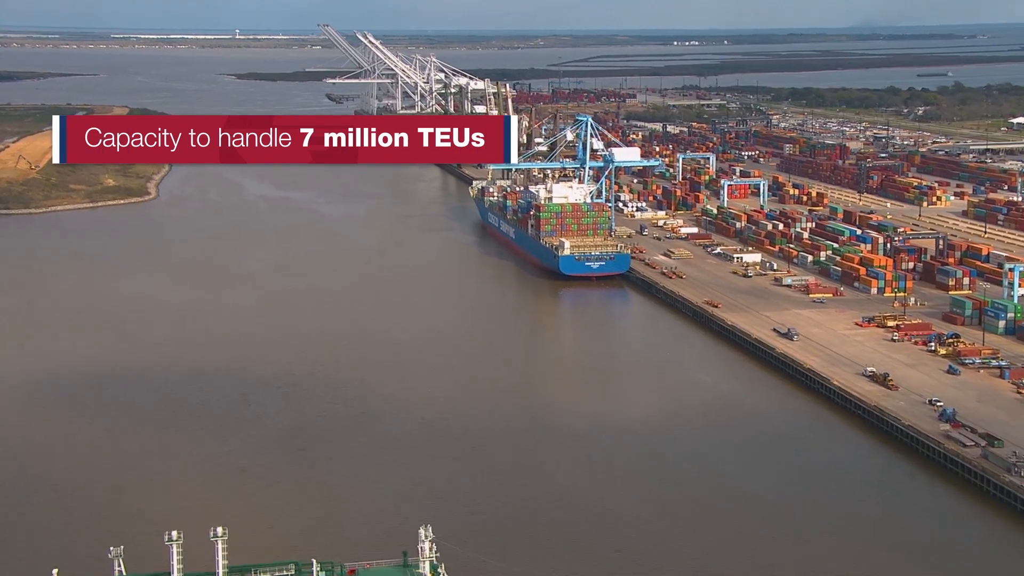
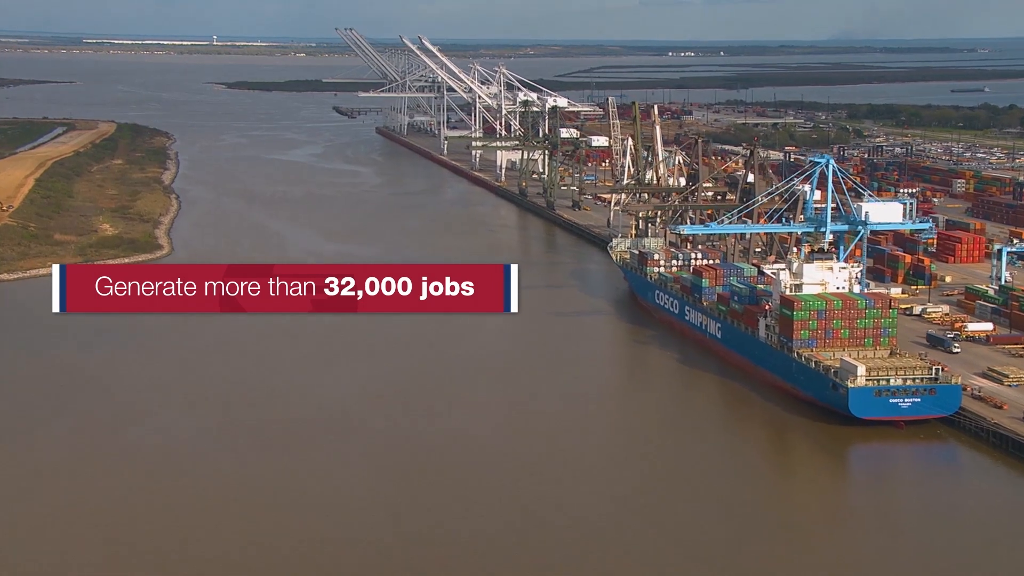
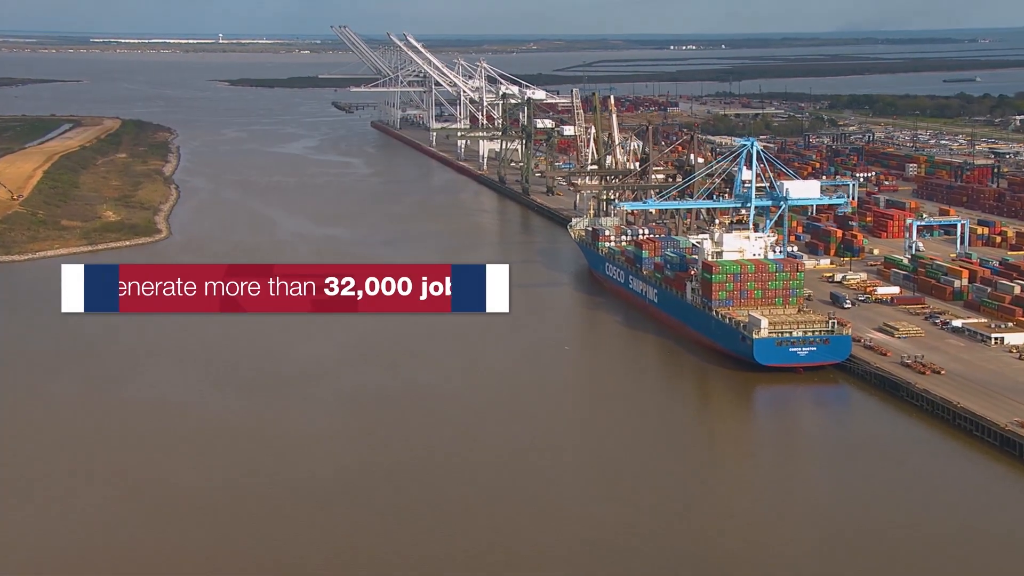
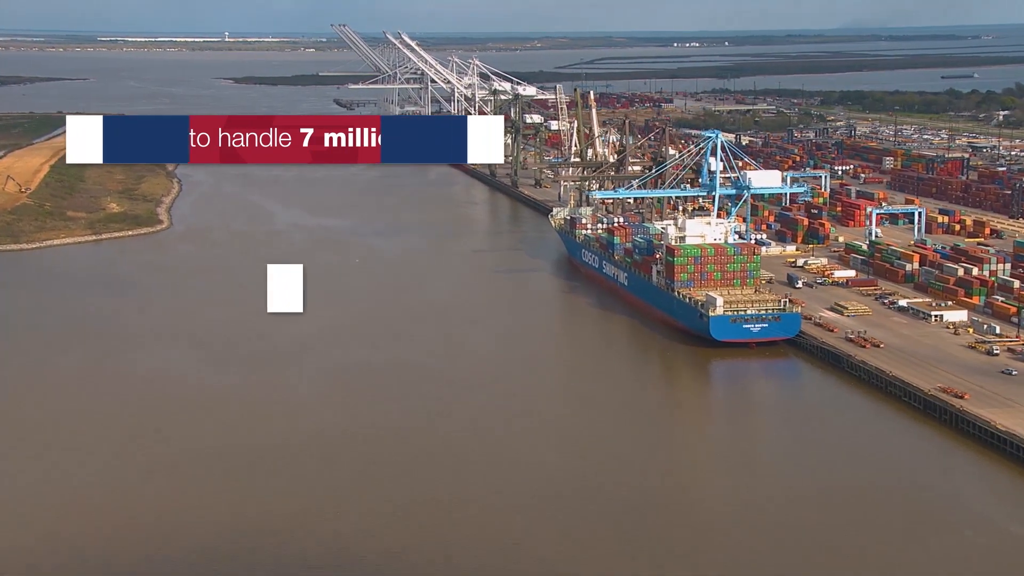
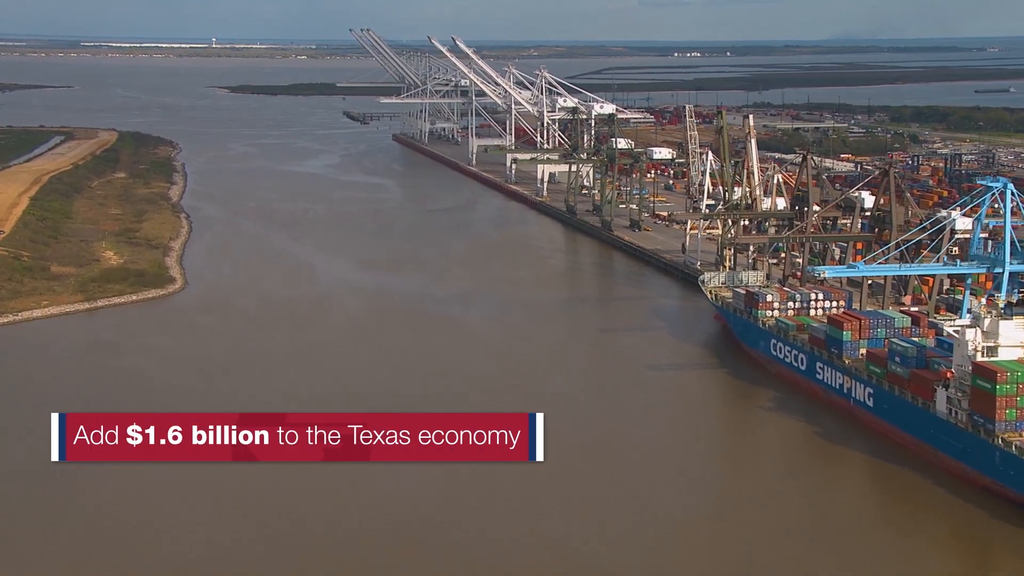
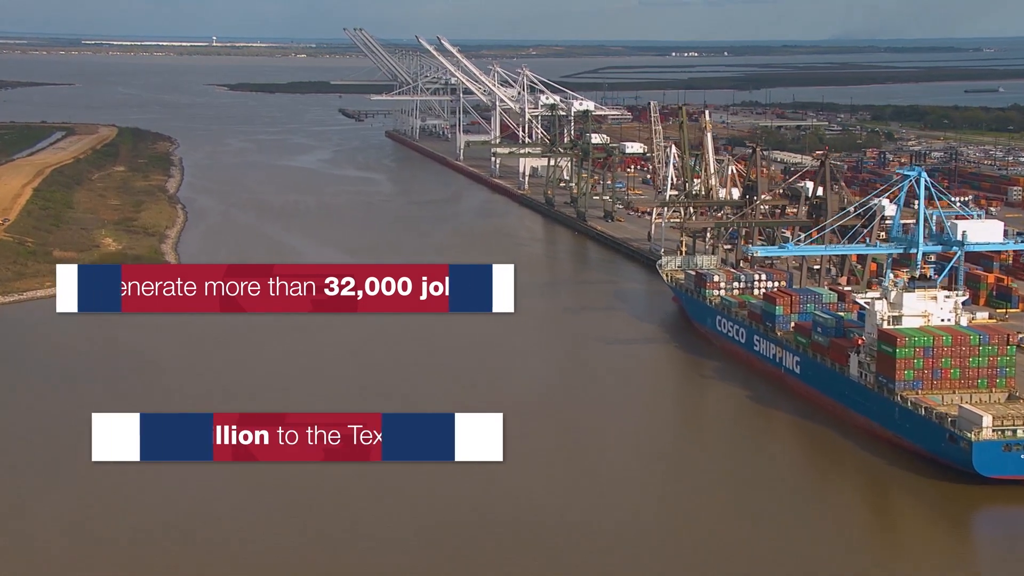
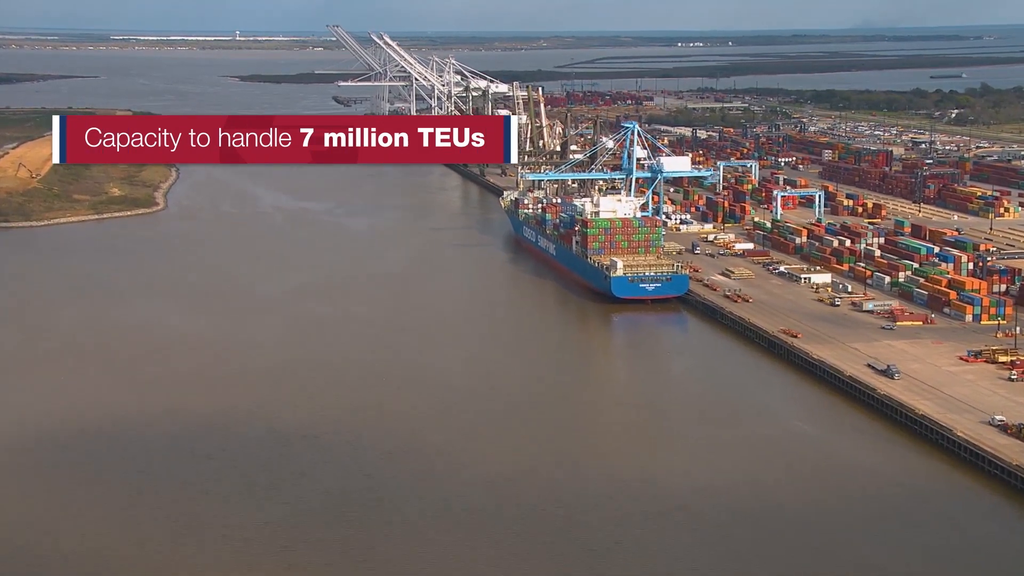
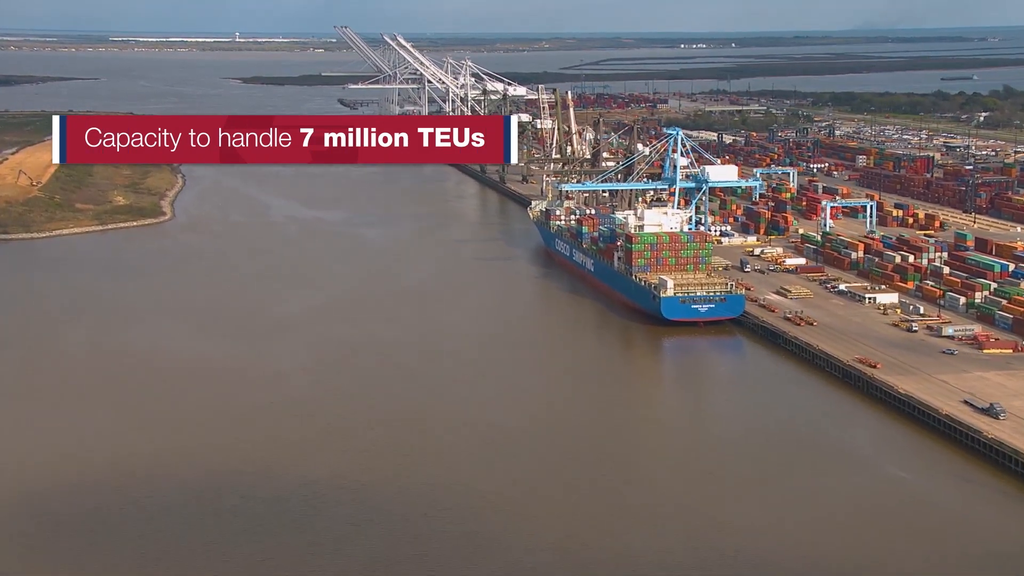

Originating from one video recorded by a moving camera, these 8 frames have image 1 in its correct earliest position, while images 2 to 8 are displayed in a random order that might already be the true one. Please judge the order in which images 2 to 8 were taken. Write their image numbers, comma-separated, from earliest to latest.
7, 8, 4, 3, 2, 6, 5
